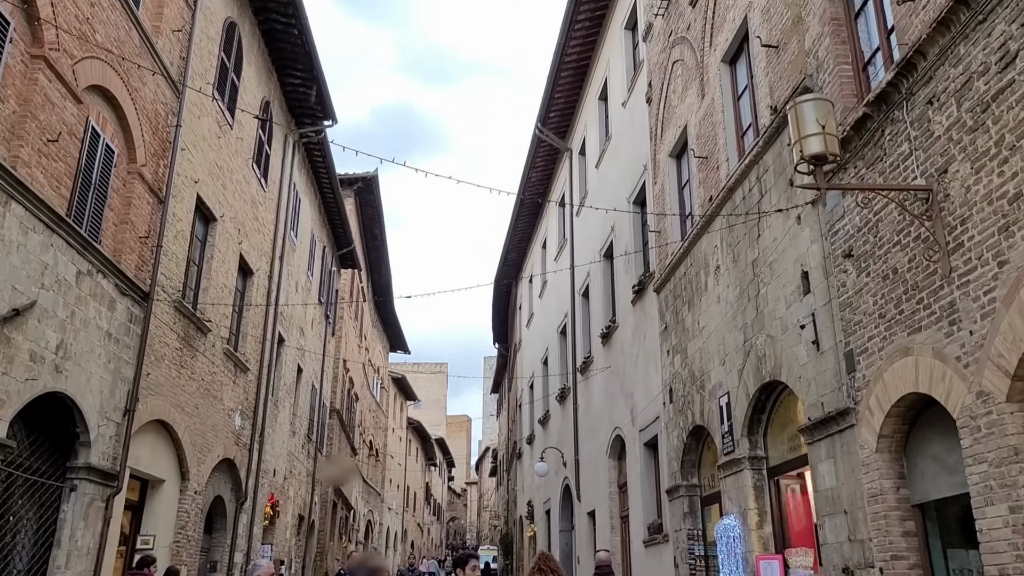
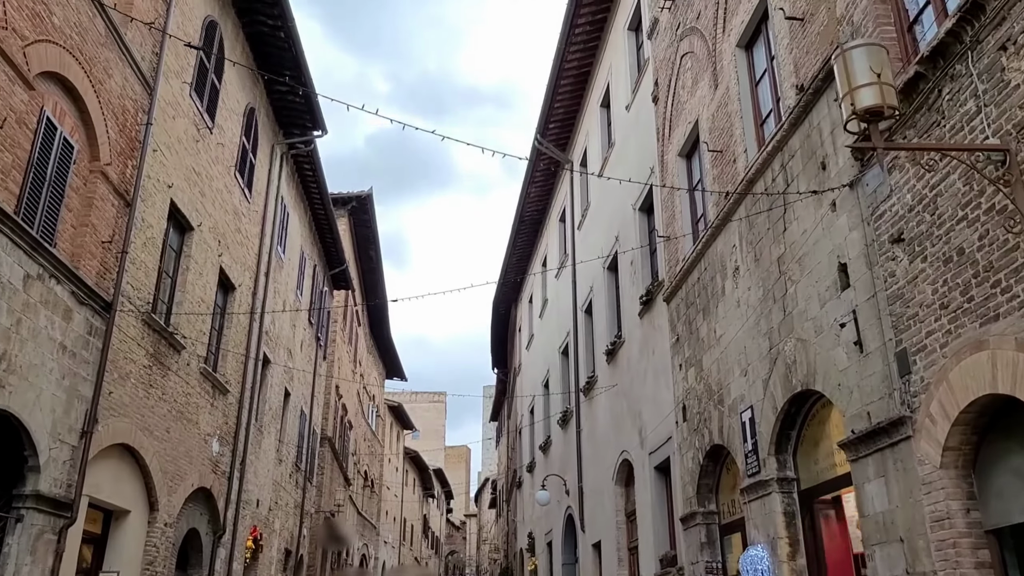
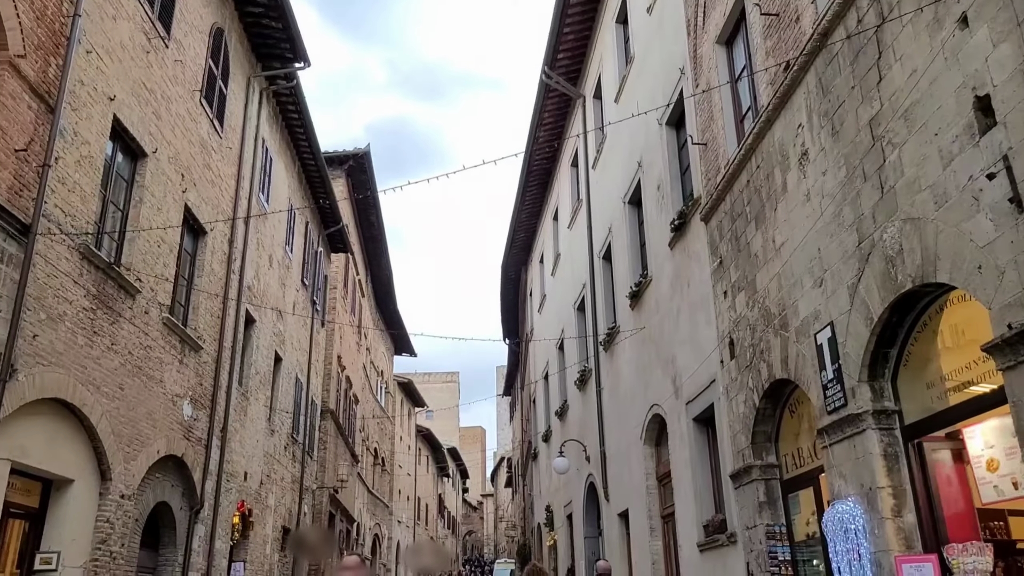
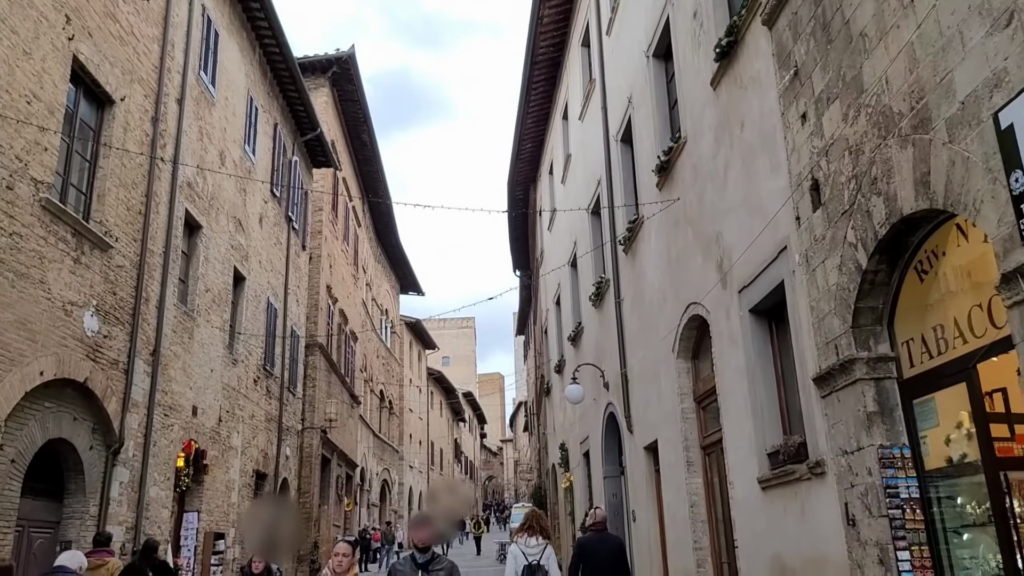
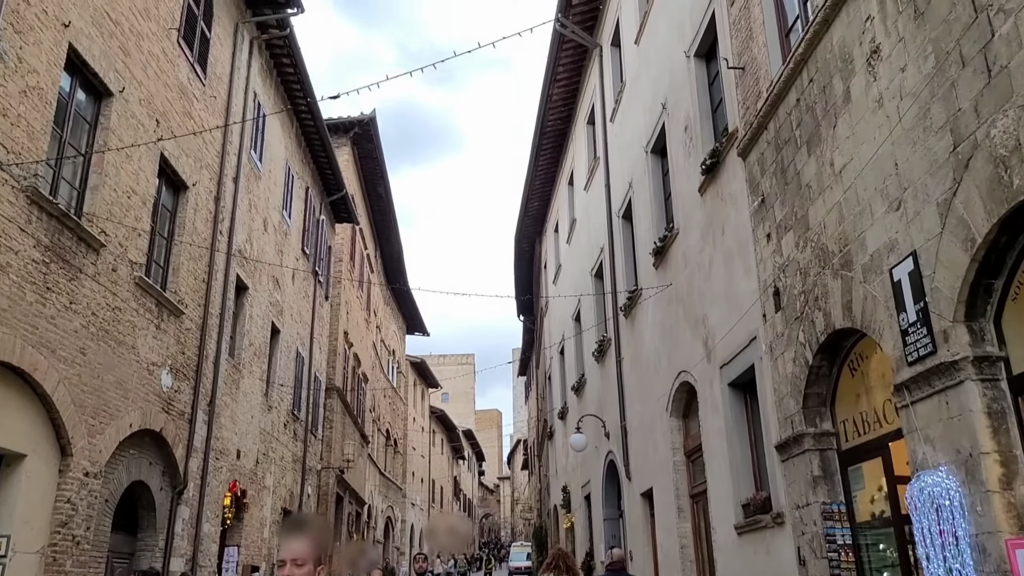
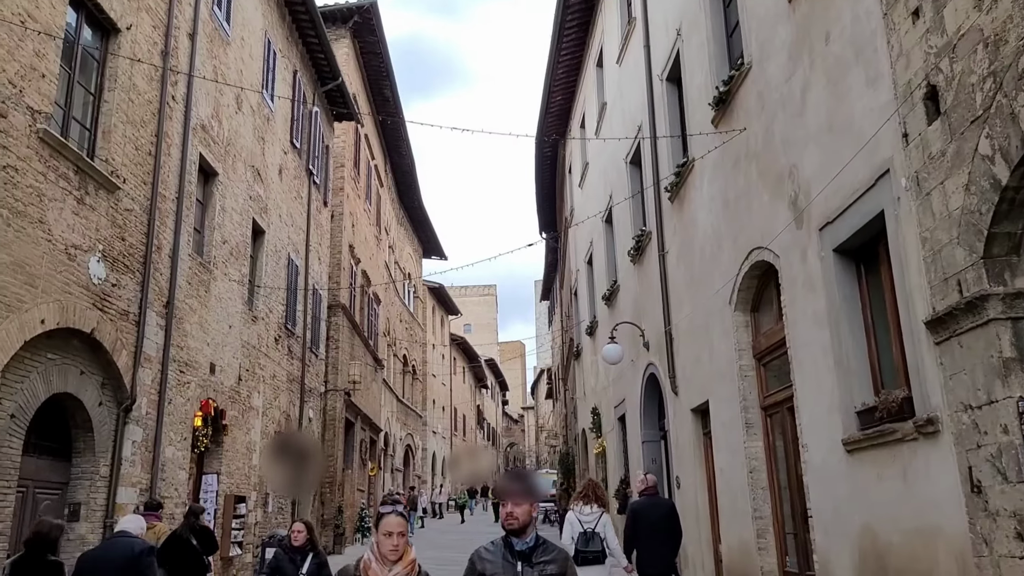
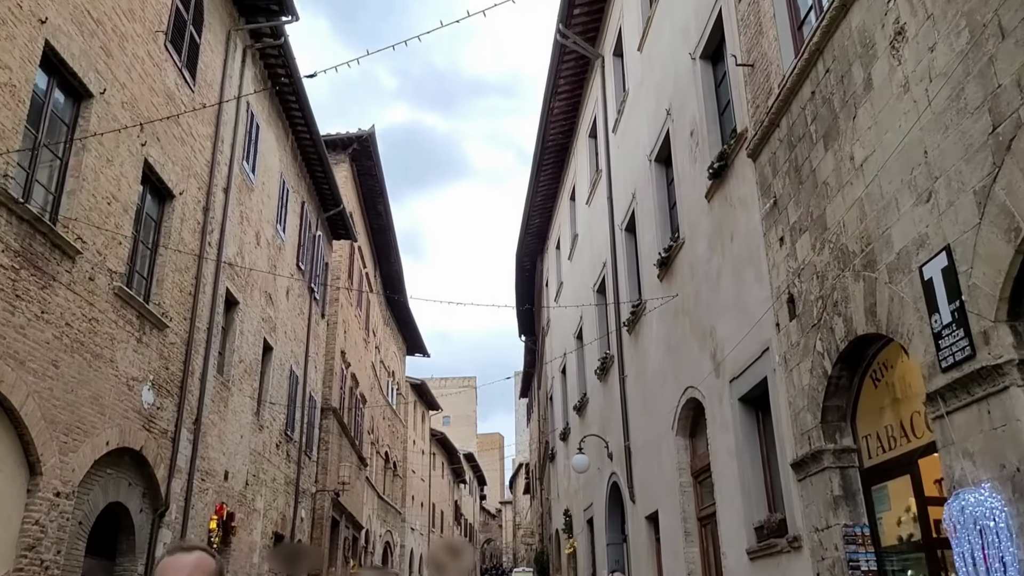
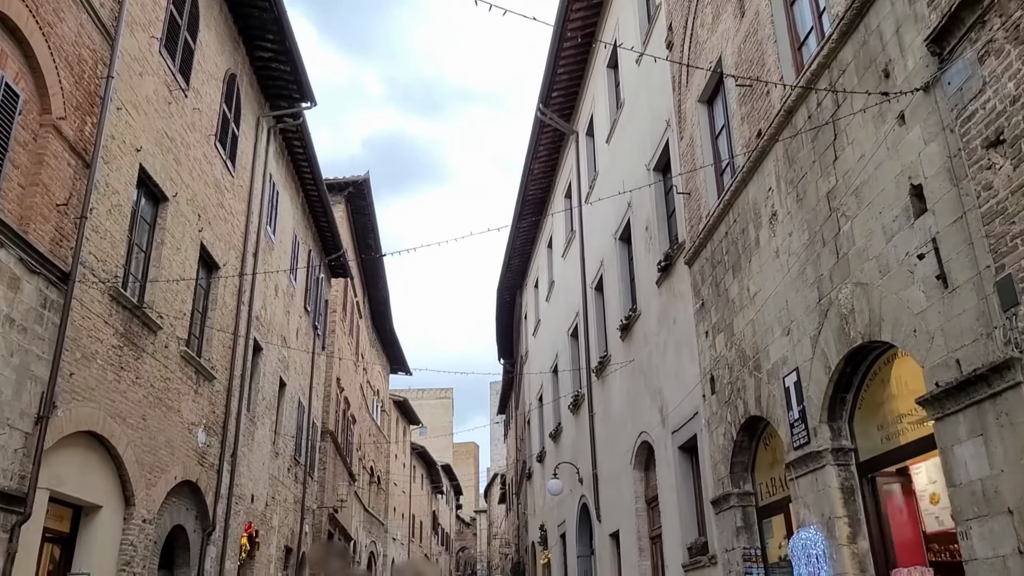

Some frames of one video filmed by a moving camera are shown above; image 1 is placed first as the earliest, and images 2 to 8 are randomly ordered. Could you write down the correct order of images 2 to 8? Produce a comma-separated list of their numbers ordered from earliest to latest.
2, 8, 3, 5, 7, 4, 6
